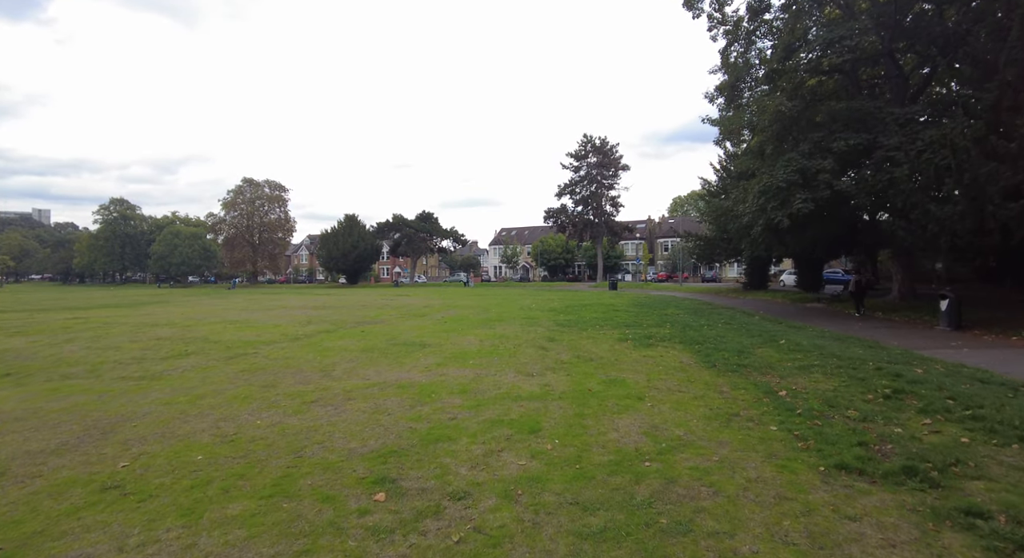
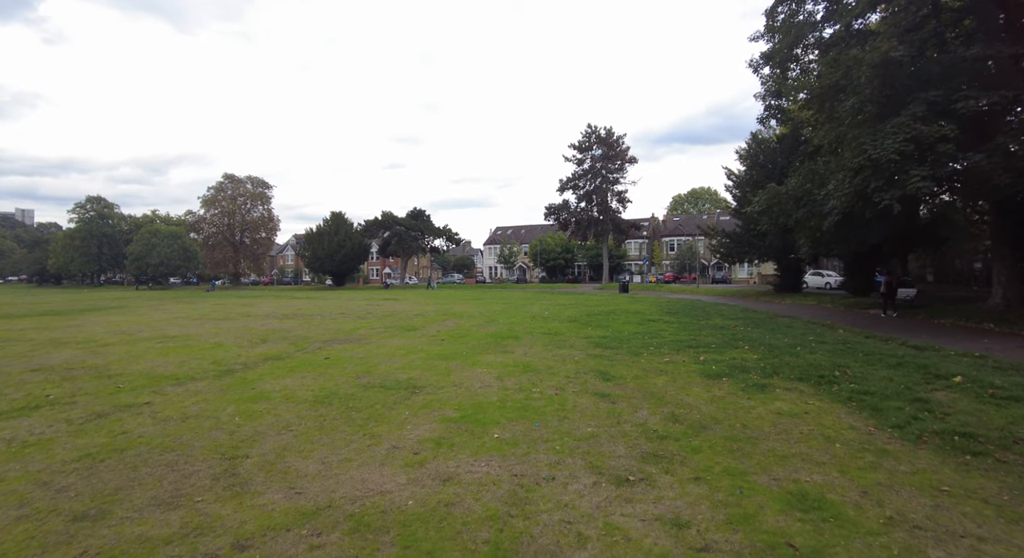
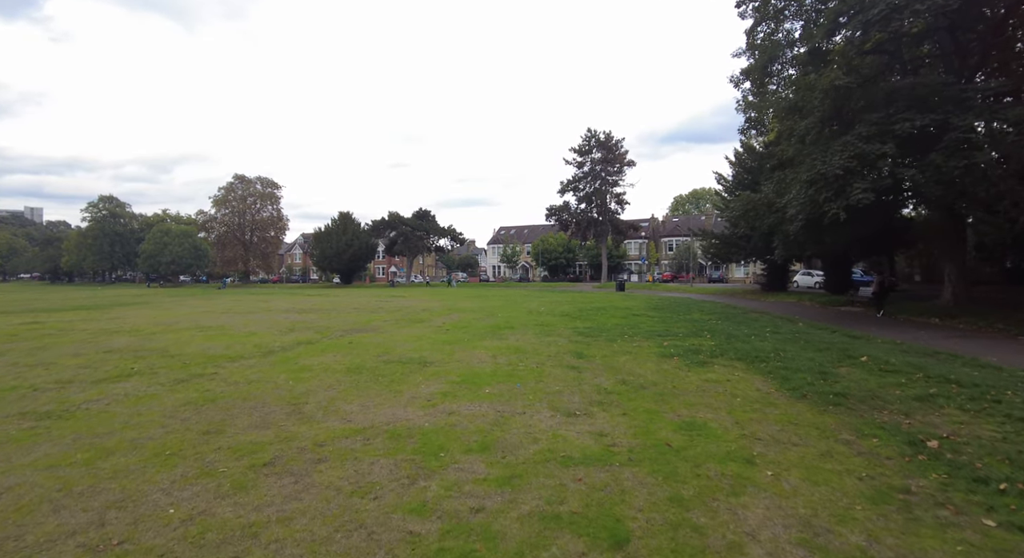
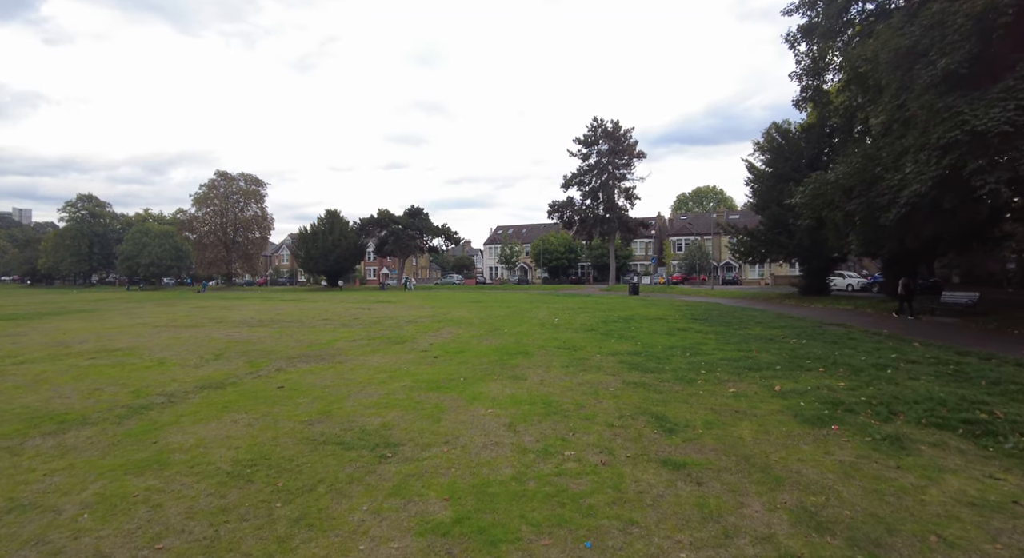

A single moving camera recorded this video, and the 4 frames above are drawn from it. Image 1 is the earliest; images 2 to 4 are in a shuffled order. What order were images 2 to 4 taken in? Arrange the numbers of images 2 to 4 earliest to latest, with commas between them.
3, 2, 4
